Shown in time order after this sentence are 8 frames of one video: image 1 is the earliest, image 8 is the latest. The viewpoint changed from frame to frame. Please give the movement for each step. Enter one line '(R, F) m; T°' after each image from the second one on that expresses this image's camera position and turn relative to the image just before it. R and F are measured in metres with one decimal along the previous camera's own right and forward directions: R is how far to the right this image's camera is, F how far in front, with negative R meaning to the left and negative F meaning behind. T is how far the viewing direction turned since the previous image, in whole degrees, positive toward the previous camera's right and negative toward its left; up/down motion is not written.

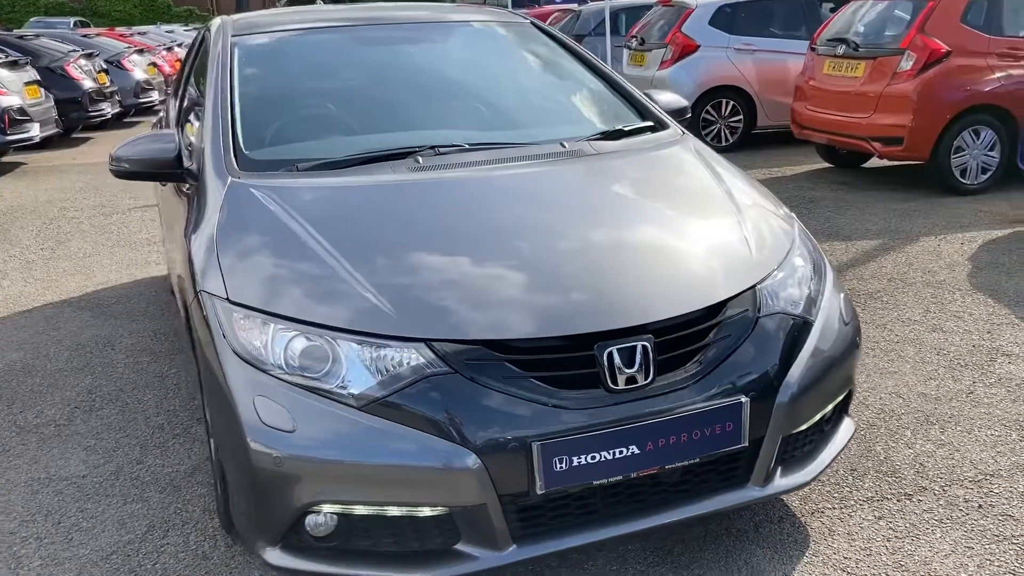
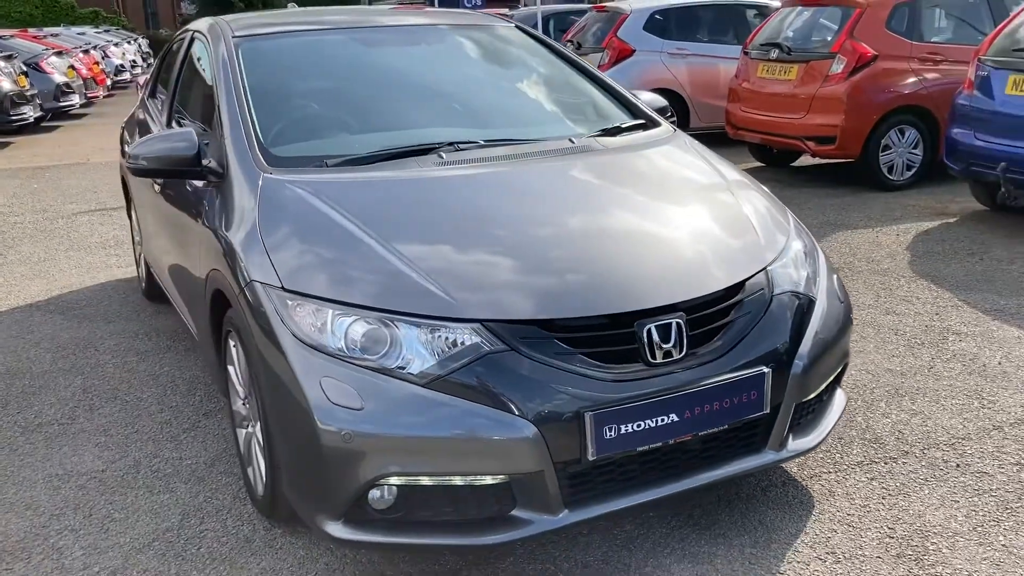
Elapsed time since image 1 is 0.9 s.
(-0.3, -0.1) m; +5°
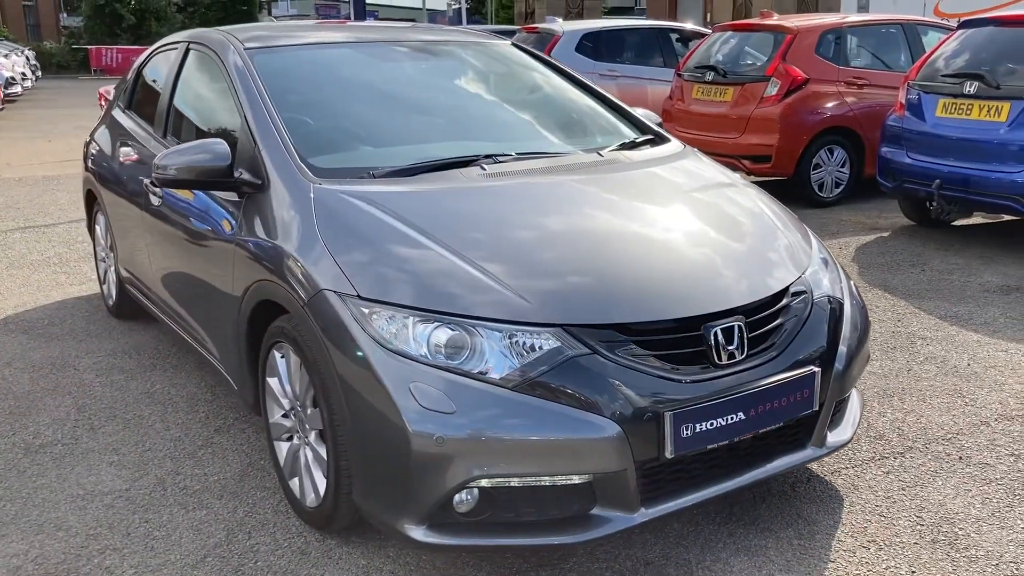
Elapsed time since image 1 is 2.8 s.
(-0.5, 0.0) m; +6°
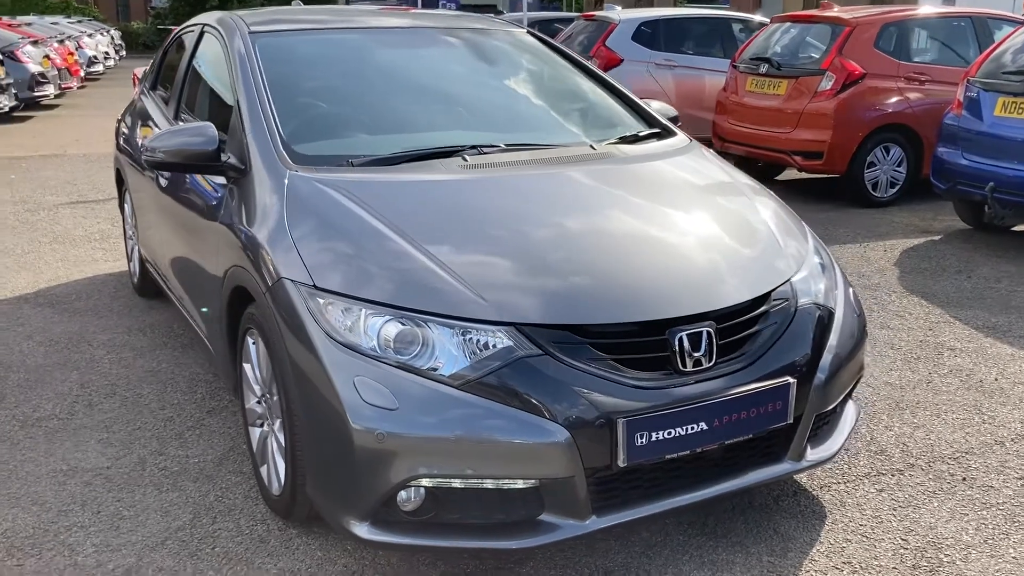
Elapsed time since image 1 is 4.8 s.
(+0.3, +0.1) m; -4°
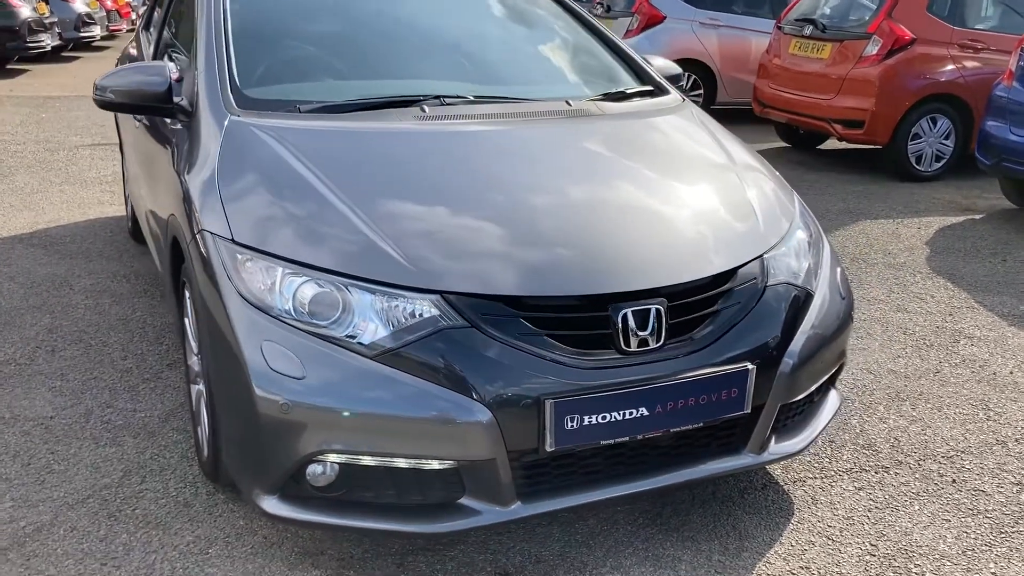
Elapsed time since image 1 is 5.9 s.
(+0.3, +0.2) m; -3°
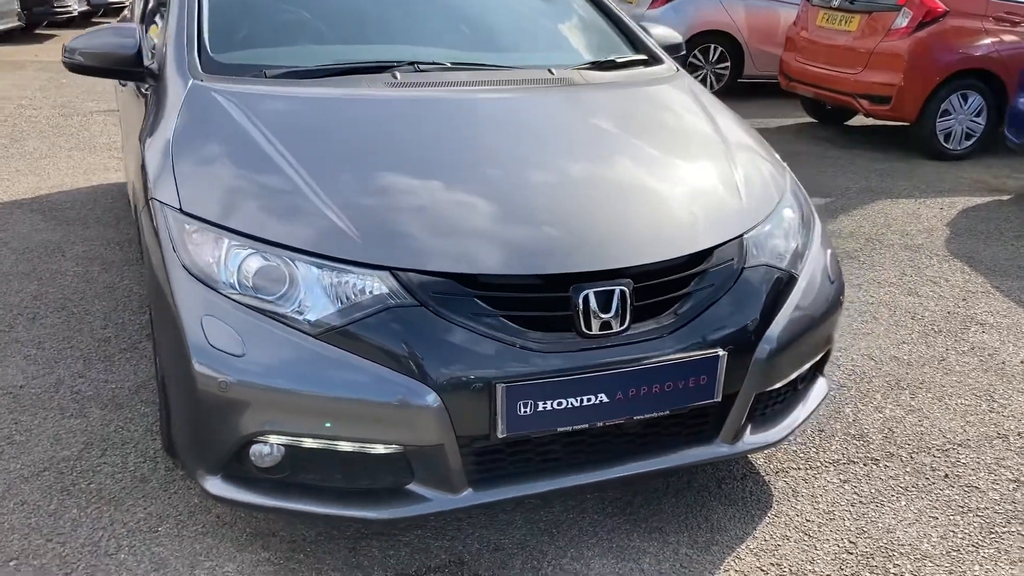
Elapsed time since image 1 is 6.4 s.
(+0.2, +0.1) m; -2°
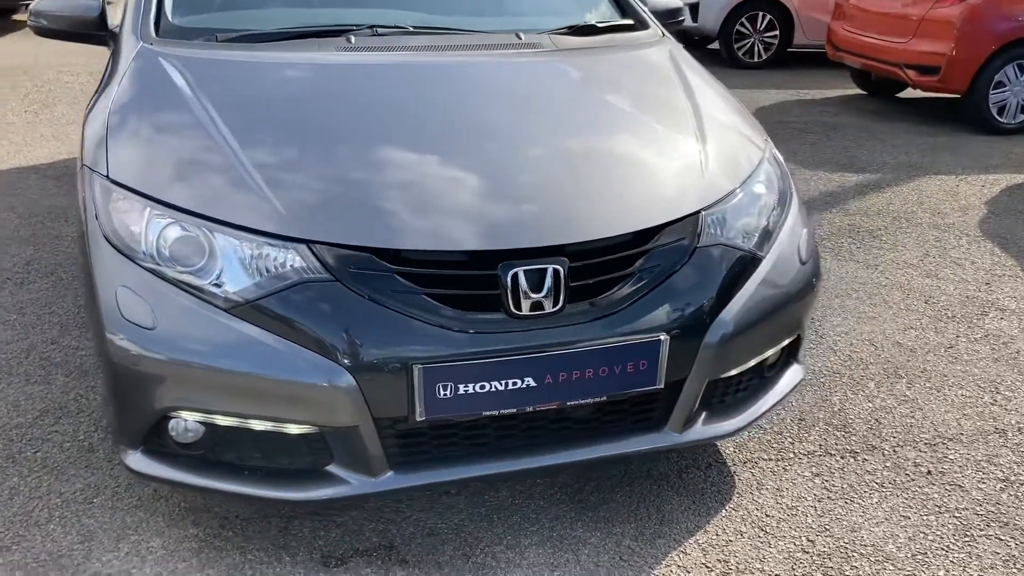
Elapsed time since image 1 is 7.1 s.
(+0.3, +0.1) m; -4°
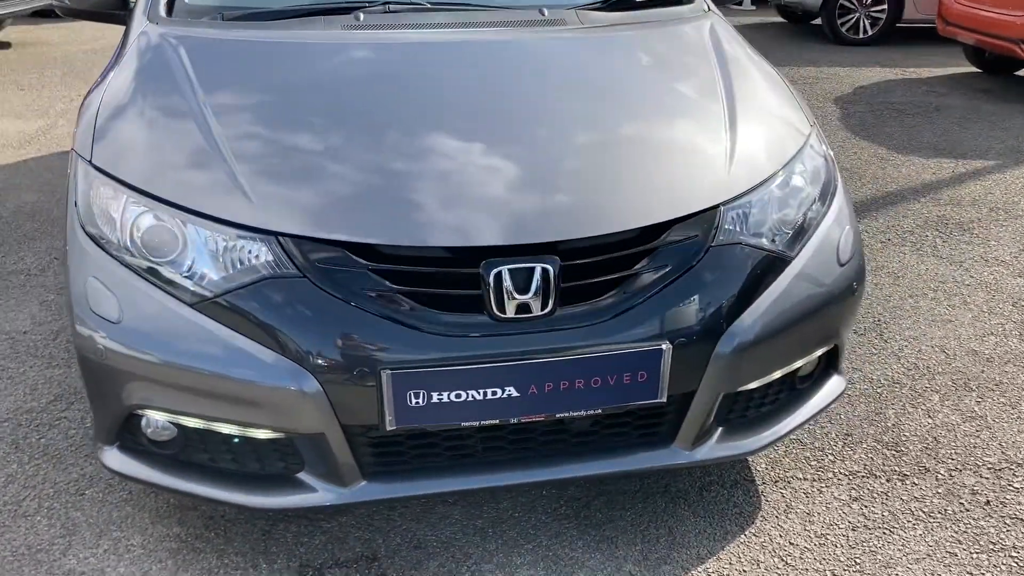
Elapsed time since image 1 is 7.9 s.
(+0.2, +0.2) m; -6°
